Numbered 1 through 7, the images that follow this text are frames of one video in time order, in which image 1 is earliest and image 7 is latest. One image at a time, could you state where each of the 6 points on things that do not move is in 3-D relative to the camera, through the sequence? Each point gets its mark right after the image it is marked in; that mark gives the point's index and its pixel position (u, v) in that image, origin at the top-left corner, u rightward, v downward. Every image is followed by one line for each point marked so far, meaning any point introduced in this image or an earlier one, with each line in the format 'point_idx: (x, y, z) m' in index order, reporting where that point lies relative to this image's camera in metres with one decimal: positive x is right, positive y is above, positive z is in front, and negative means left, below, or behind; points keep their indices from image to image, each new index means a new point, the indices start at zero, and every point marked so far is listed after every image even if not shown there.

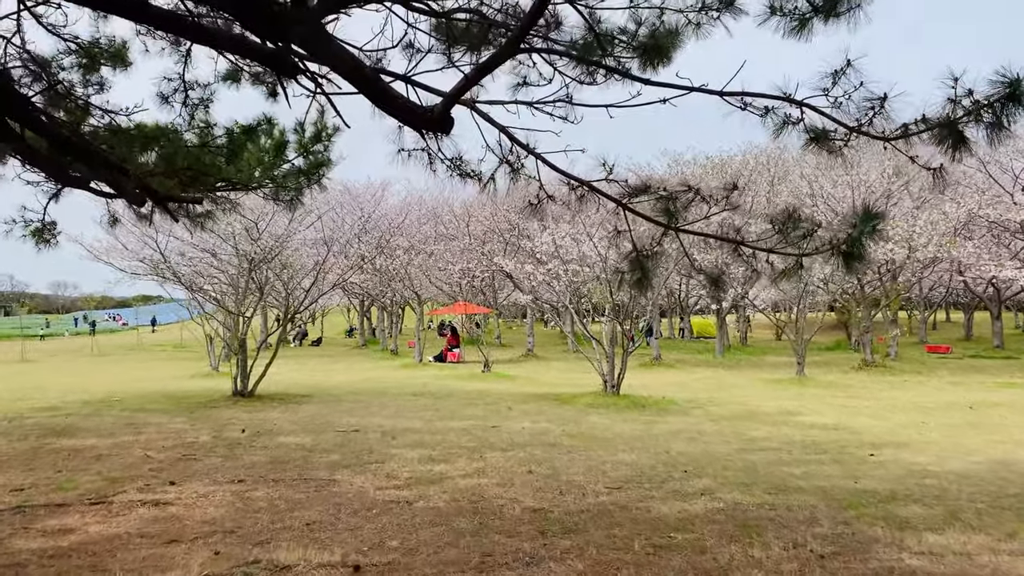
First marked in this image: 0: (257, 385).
0: (-3.5, -1.3, +11.2) m
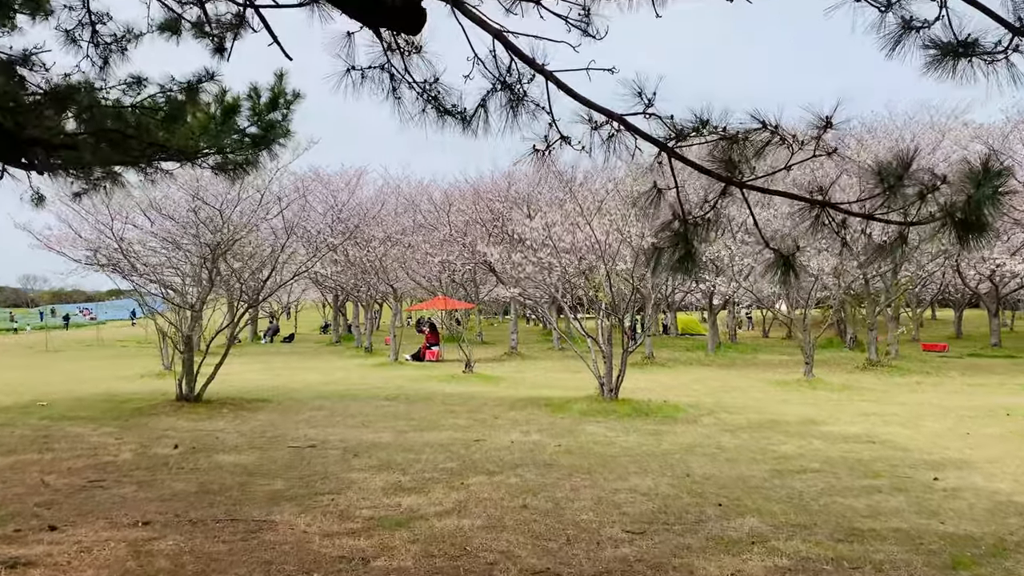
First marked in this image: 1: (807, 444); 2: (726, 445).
0: (-3.7, -1.2, +9.8) m
1: (+2.7, -1.5, +7.5) m
2: (+2.0, -1.4, +7.3) m
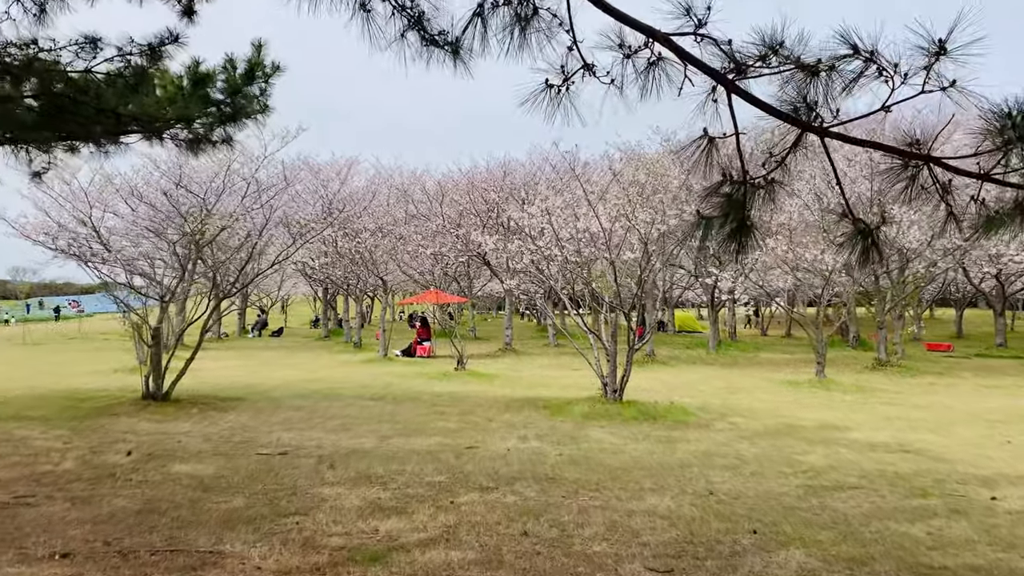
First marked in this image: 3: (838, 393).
0: (-3.8, -1.1, +9.0) m
1: (+2.7, -1.4, +6.8) m
2: (+1.9, -1.4, +6.6) m
3: (+4.8, -1.5, +11.7) m
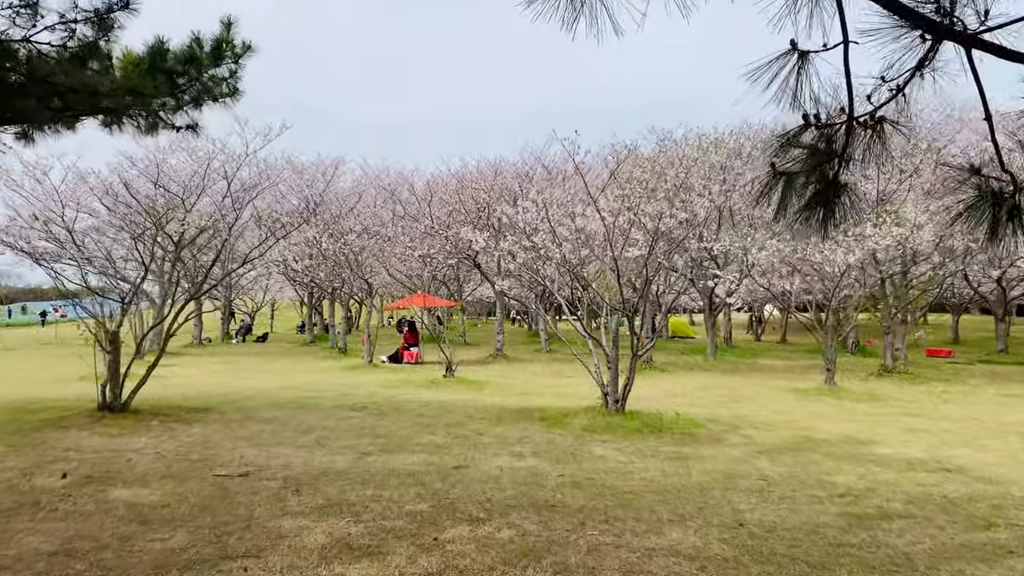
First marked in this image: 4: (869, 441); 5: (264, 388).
0: (-3.9, -1.1, +8.2) m
1: (+2.7, -1.4, +6.0) m
2: (+1.9, -1.4, +5.9) m
3: (+4.6, -1.6, +11.0) m
4: (+3.4, -1.5, +7.7) m
5: (-3.6, -1.4, +11.6) m
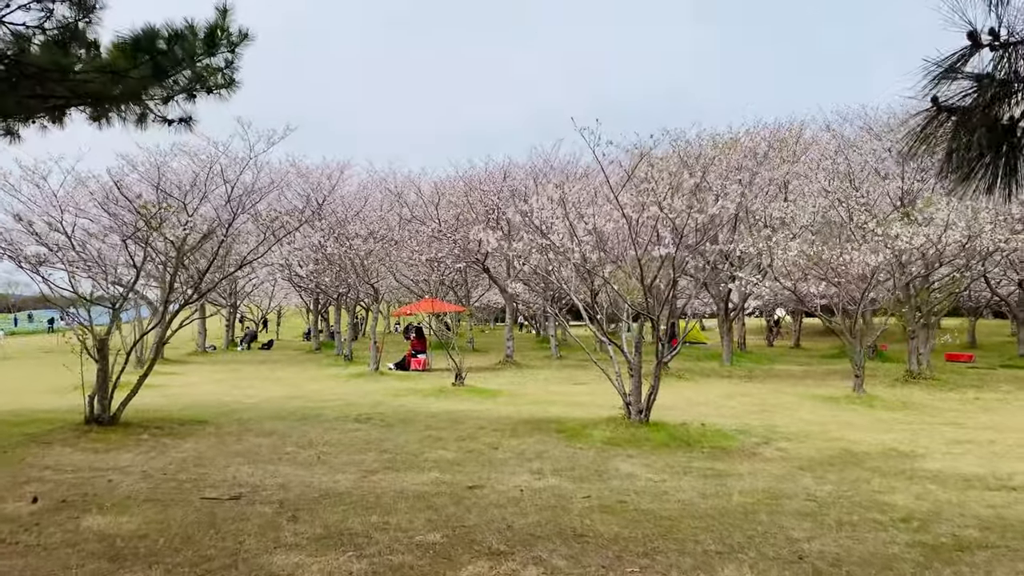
0: (-3.7, -1.1, +7.7) m
1: (+2.8, -1.4, +5.5) m
2: (+2.0, -1.4, +5.3) m
3: (+4.8, -1.6, +10.4) m
4: (+3.6, -1.5, +7.1) m
5: (-3.4, -1.5, +11.1) m
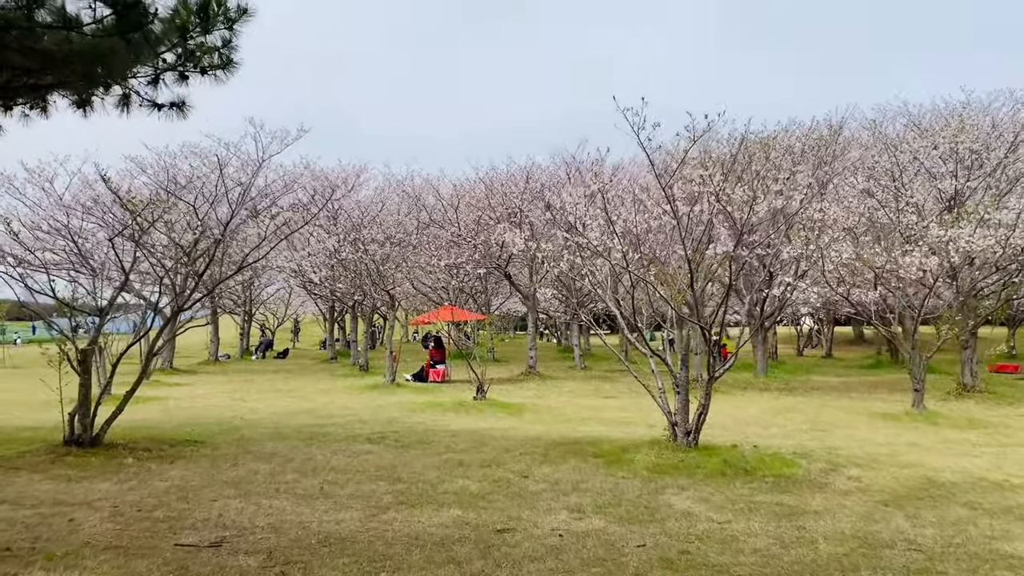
0: (-3.4, -1.2, +6.9) m
1: (+3.0, -1.4, +4.5) m
2: (+2.2, -1.4, +4.4) m
3: (+5.1, -1.7, +9.4) m
4: (+3.8, -1.5, +6.1) m
5: (-3.1, -1.6, +10.3) m
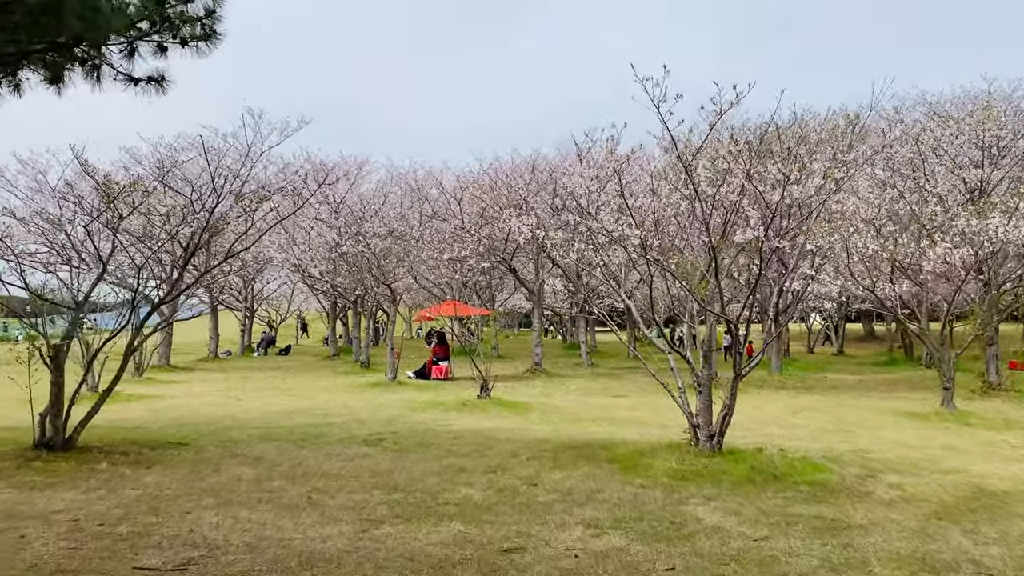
0: (-3.4, -1.1, +6.4) m
1: (+3.1, -1.3, +3.9) m
2: (+2.3, -1.3, +3.8) m
3: (+5.2, -1.6, +8.8) m
4: (+3.9, -1.4, +5.6) m
5: (-3.0, -1.5, +9.7) m
